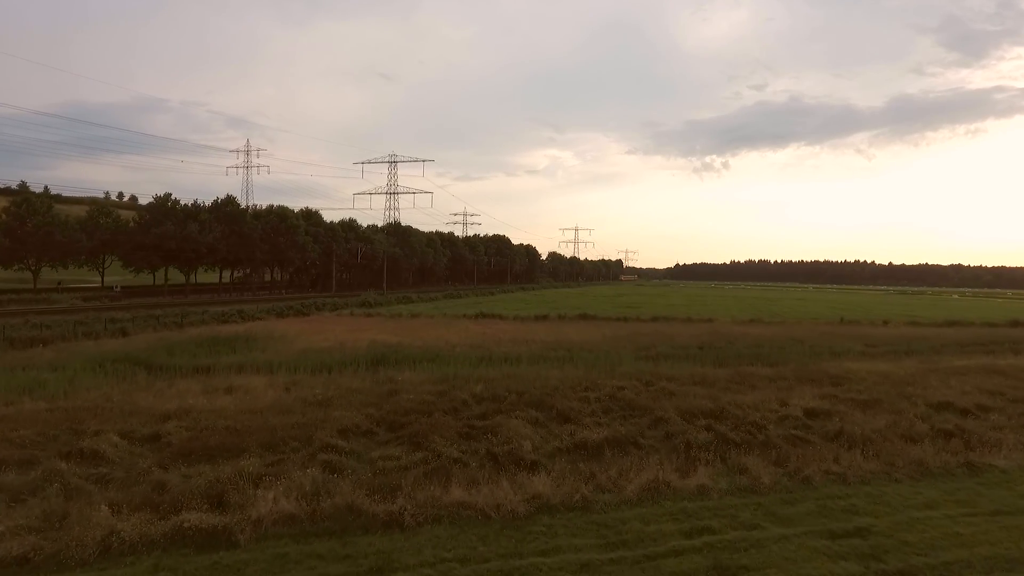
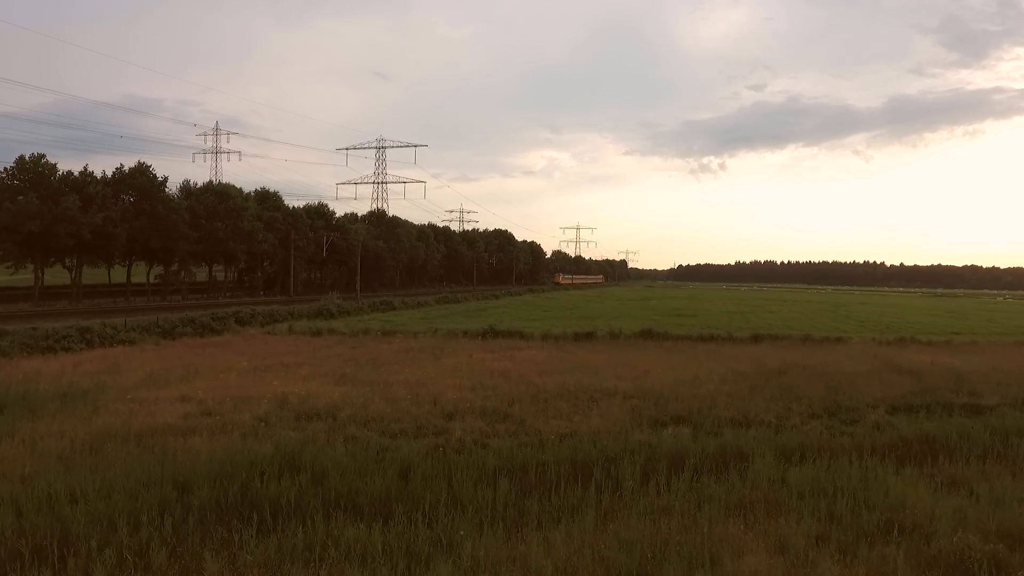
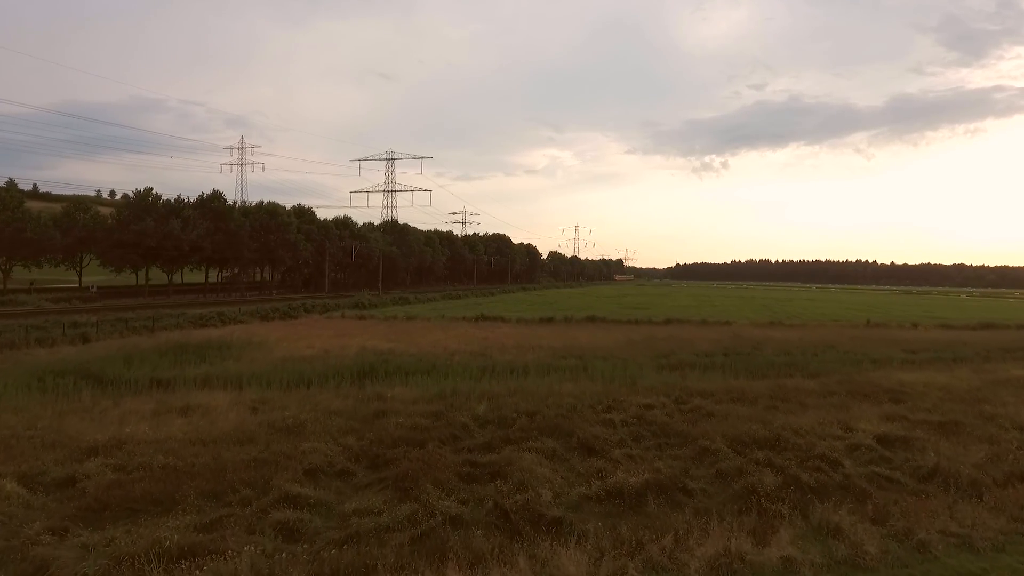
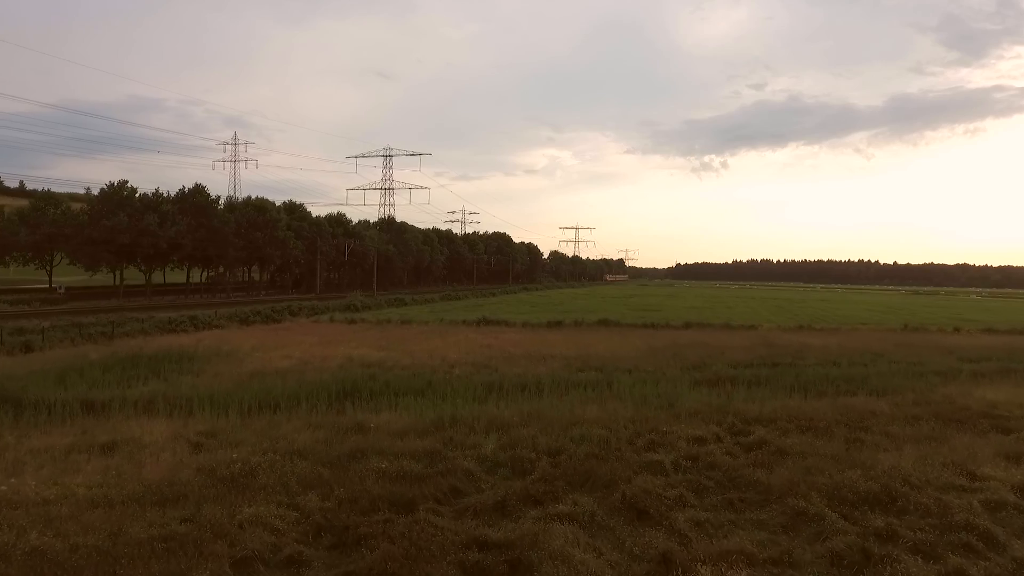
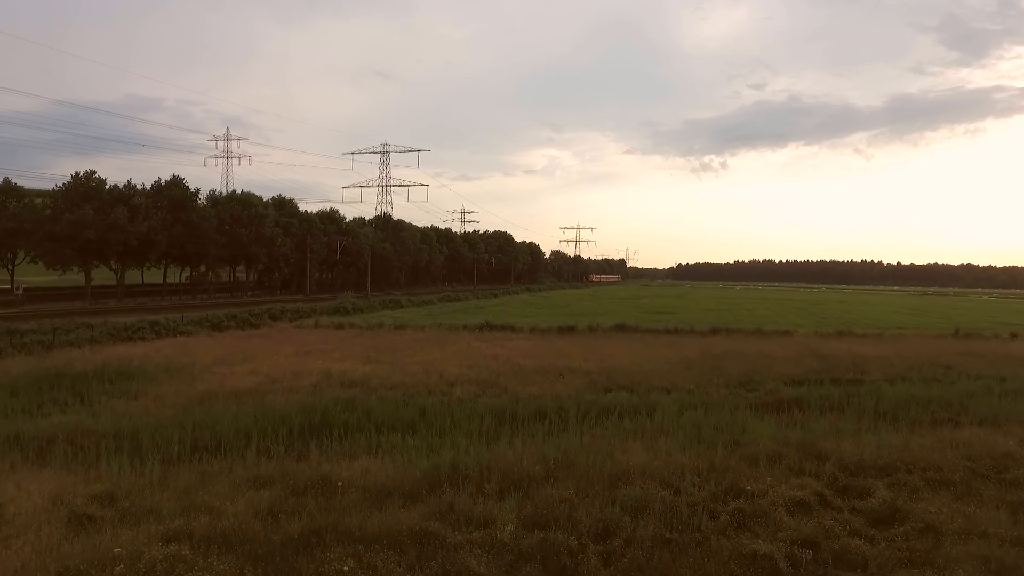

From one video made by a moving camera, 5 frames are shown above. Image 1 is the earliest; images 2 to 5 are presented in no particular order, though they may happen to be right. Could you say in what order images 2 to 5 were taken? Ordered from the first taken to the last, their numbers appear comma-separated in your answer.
3, 4, 5, 2
